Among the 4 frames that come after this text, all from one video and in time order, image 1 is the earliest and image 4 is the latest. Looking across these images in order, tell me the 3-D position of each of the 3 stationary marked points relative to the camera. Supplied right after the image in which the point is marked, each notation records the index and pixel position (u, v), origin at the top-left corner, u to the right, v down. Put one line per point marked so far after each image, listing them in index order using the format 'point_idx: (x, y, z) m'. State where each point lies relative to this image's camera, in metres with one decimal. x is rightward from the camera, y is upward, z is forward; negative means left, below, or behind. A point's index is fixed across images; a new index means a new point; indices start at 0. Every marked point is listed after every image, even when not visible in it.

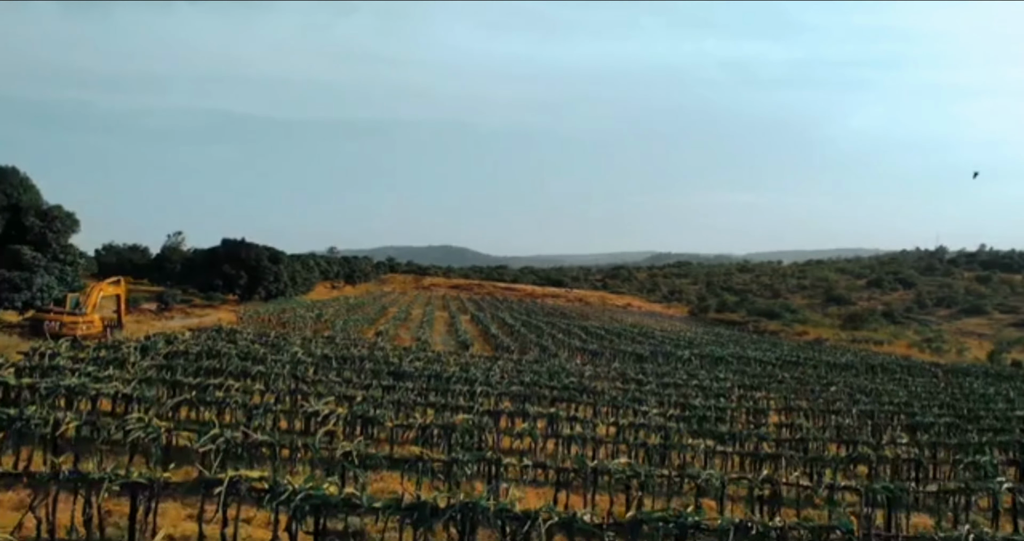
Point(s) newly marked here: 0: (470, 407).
0: (-1.0, -3.4, +19.8) m
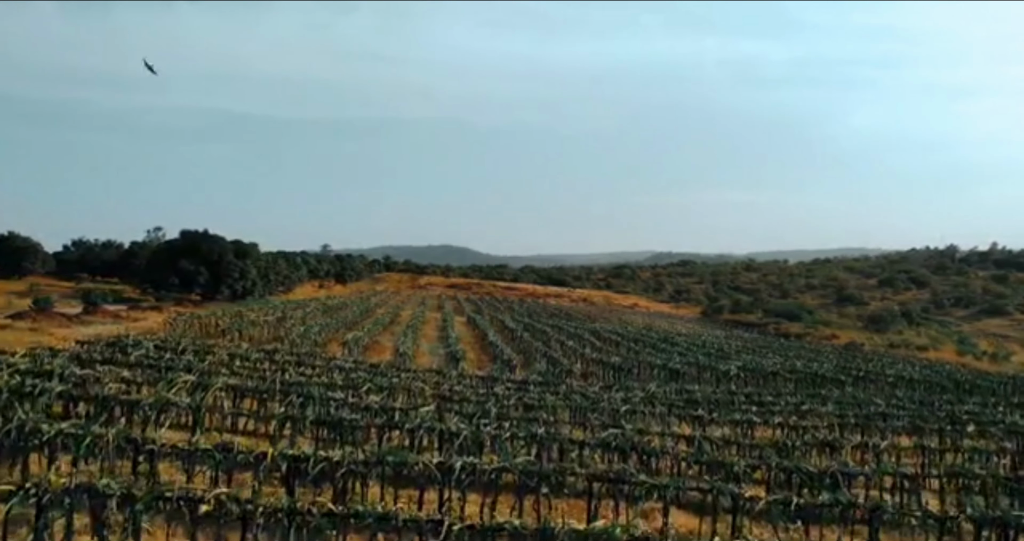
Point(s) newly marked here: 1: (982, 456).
0: (-0.9, -3.1, +10.1) m
1: (+11.2, -4.4, +19.6) m
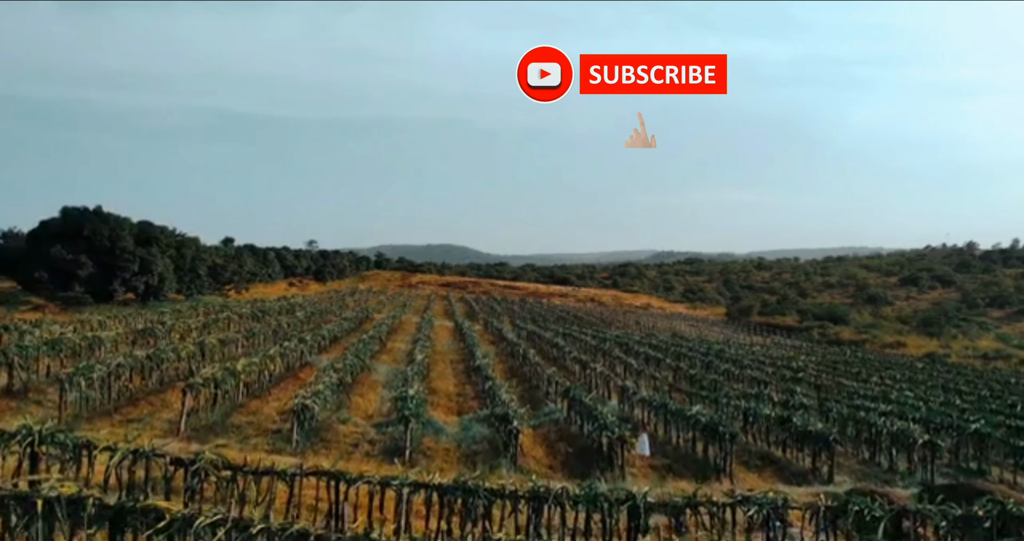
0: (-0.9, -2.6, -7.4) m
1: (+11.2, -3.8, +2.1) m
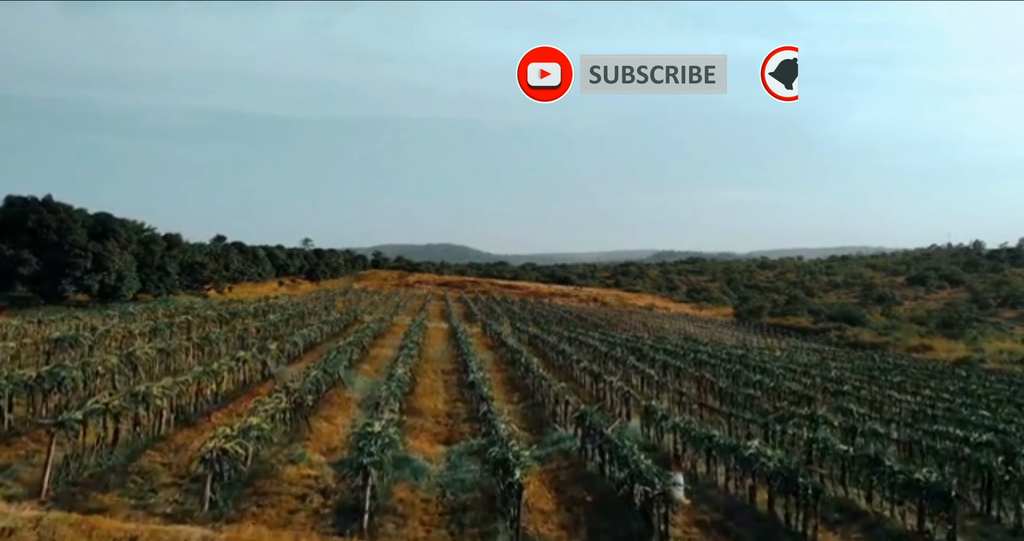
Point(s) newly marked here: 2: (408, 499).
0: (-0.9, -2.4, -12.9) m
1: (+11.2, -3.7, -3.4) m
2: (-2.0, -4.5, +16.1) m
